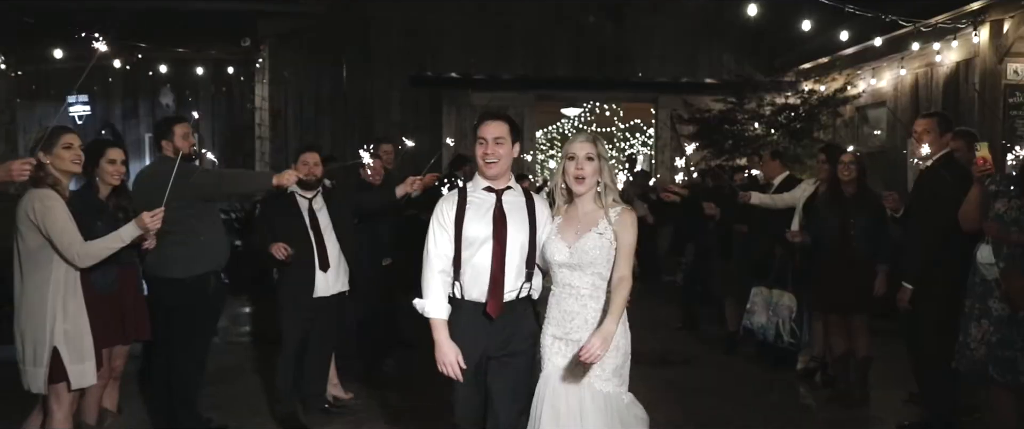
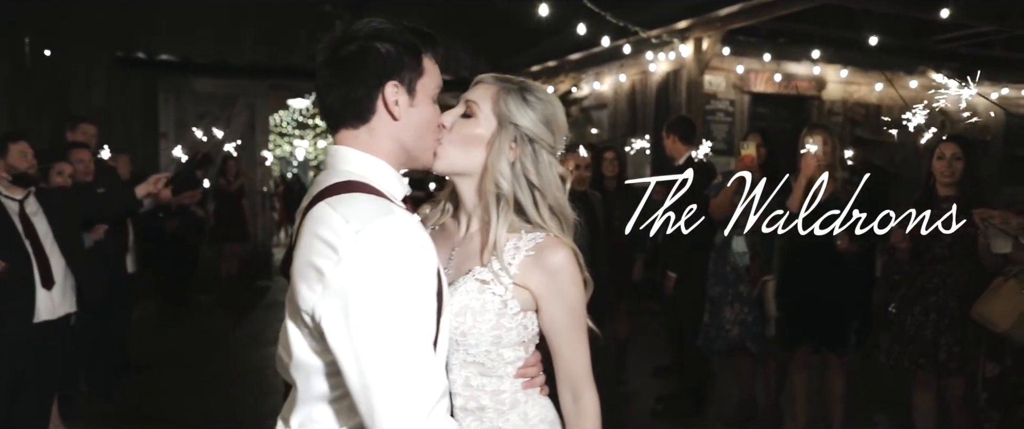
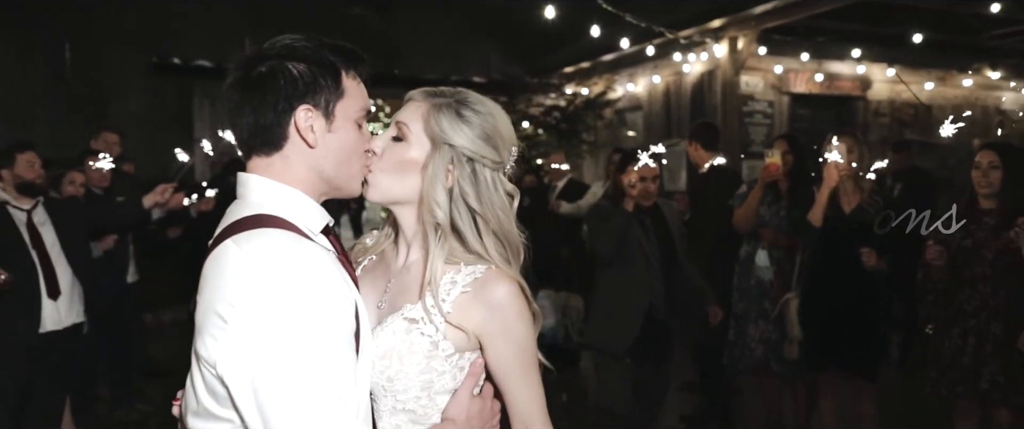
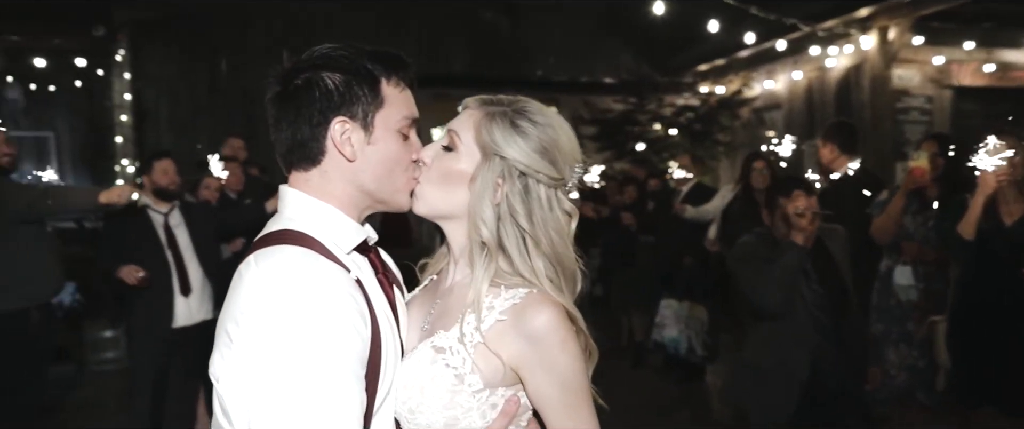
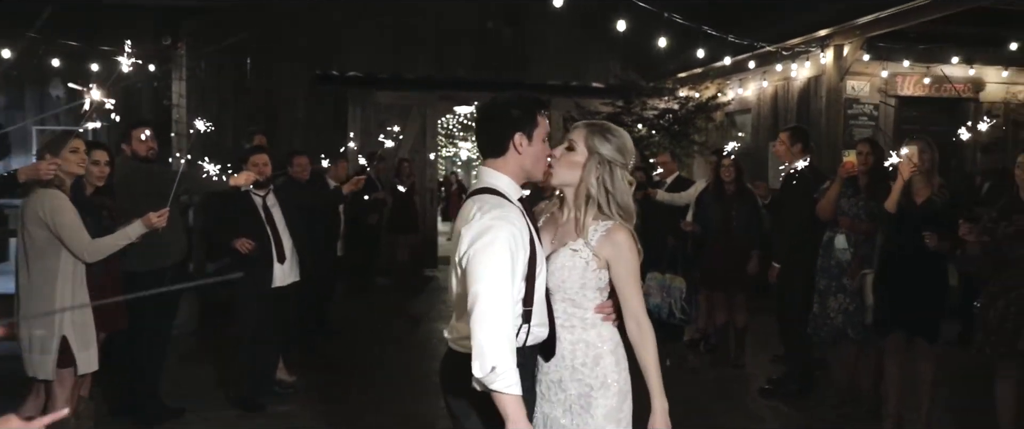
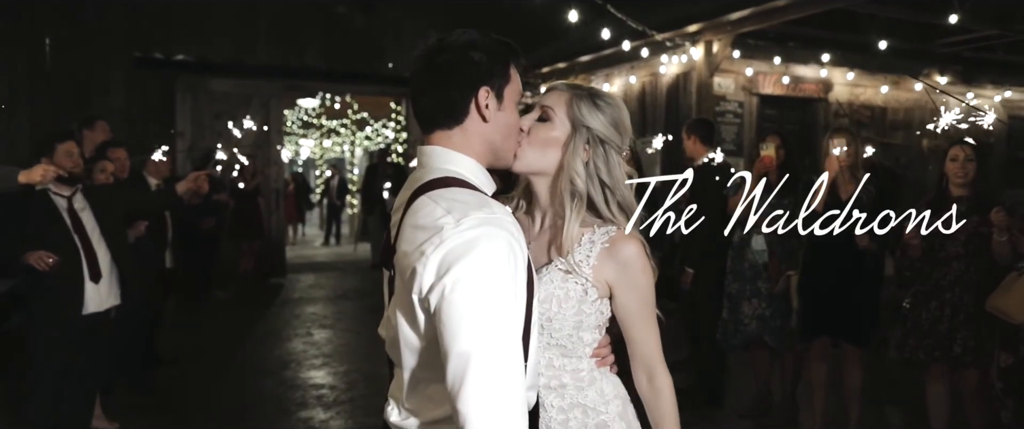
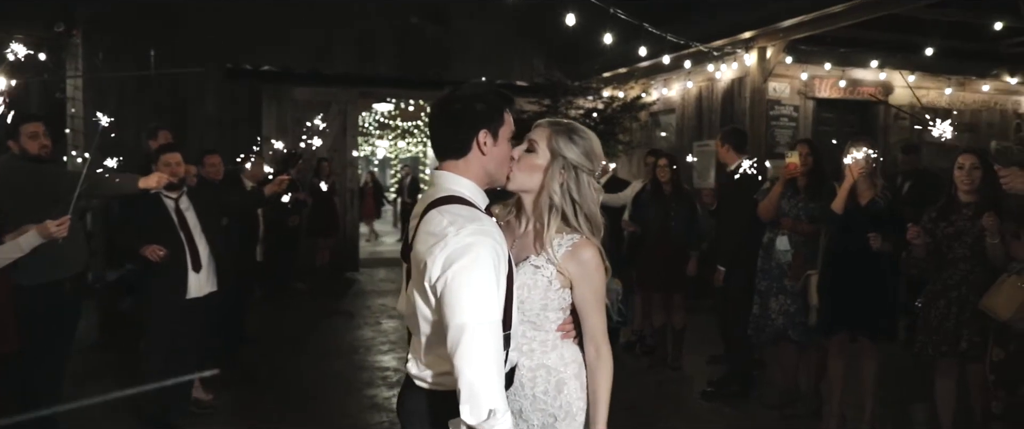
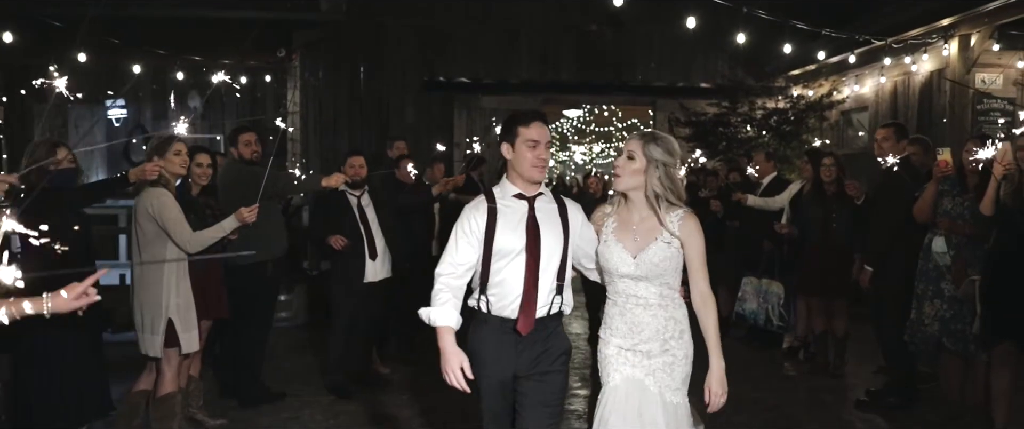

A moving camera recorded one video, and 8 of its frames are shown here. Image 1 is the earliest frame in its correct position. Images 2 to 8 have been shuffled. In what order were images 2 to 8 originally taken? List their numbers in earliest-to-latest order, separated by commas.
8, 5, 7, 6, 2, 3, 4
